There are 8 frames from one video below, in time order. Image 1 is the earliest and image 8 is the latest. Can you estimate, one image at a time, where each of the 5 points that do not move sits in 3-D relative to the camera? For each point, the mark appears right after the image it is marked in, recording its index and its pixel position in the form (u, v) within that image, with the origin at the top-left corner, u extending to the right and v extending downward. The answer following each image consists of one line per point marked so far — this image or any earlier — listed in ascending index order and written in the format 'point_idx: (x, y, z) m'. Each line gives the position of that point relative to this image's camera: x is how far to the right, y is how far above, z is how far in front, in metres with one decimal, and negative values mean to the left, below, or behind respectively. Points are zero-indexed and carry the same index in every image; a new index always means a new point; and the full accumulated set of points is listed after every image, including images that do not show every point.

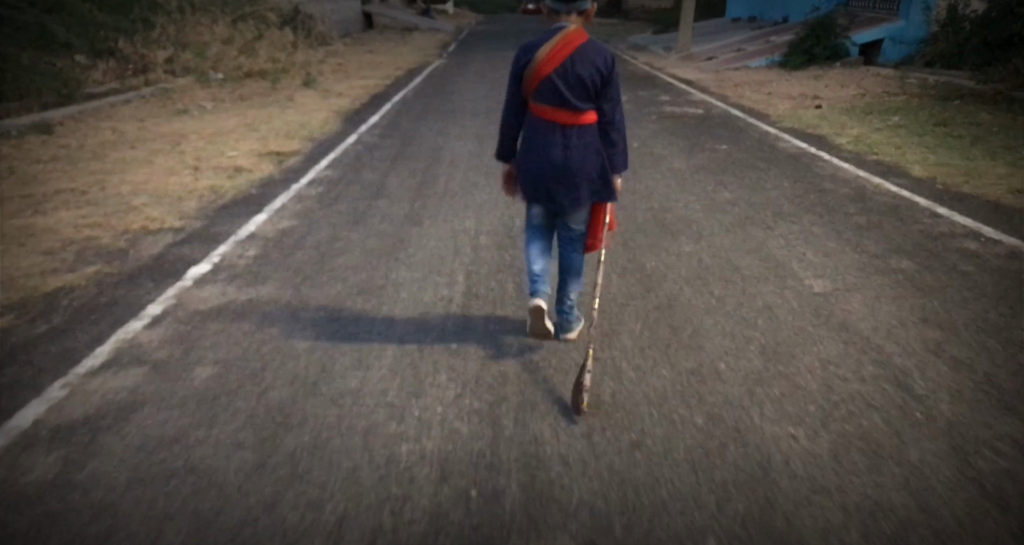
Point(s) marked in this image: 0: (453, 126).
0: (-0.9, +2.2, +10.2) m
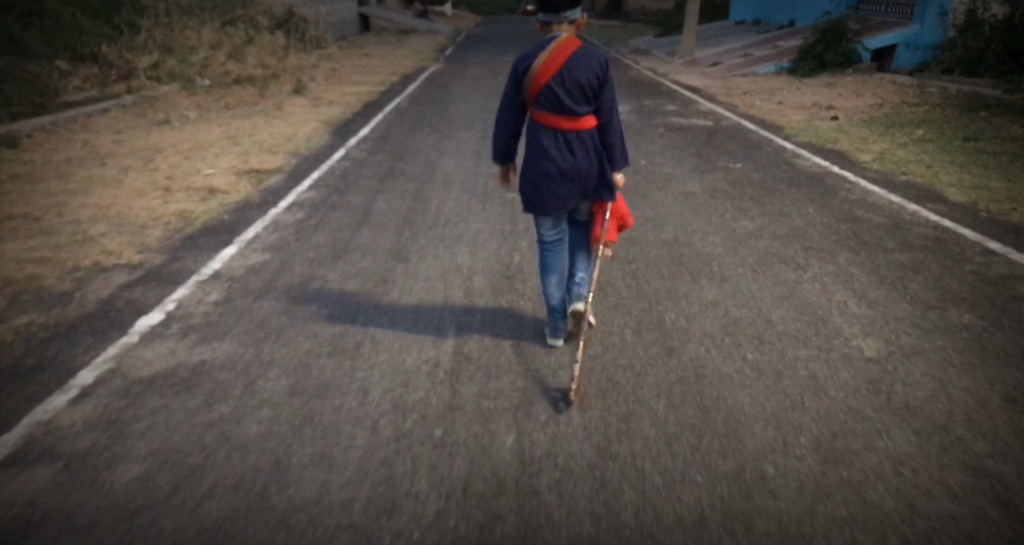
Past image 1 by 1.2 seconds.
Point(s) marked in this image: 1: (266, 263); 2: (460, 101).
0: (-0.9, +1.9, +9.6) m
1: (-1.9, +0.1, +5.0) m
2: (-1.0, +3.4, +13.3) m
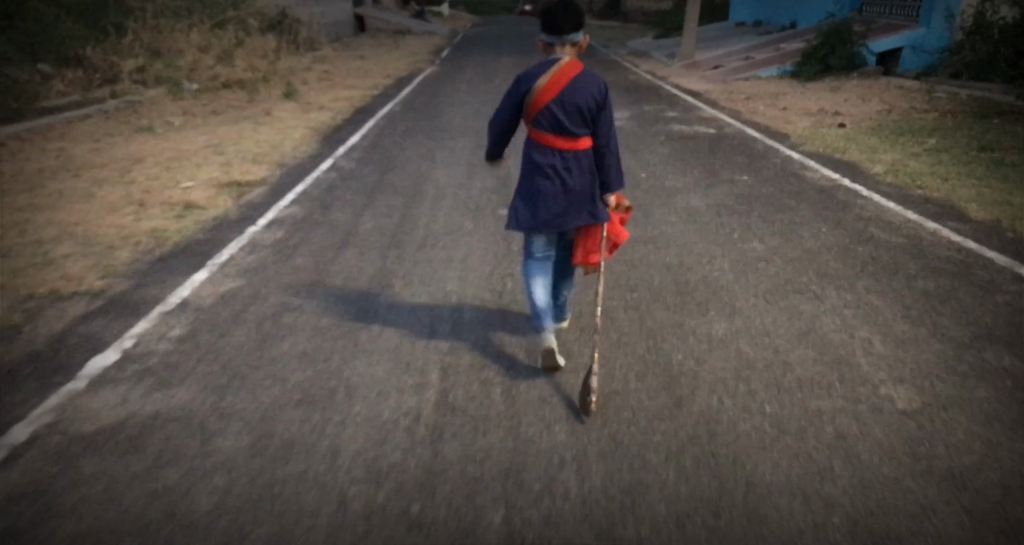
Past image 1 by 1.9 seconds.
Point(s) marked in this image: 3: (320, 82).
0: (-1.0, +1.7, +9.3) m
1: (-1.9, -0.1, +4.6) m
2: (-1.1, +3.2, +12.9) m
3: (-4.9, +4.8, +16.8) m
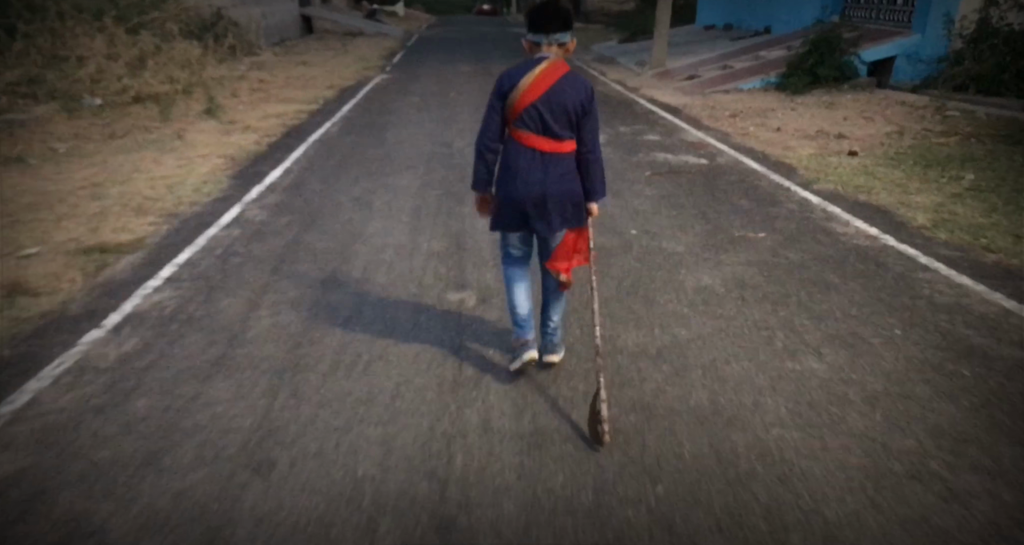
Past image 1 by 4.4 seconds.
0: (-1.5, +0.9, +7.5) m
1: (-2.1, -0.9, +2.8) m
2: (-1.9, +2.4, +11.2) m
3: (-5.8, +4.0, +14.8) m
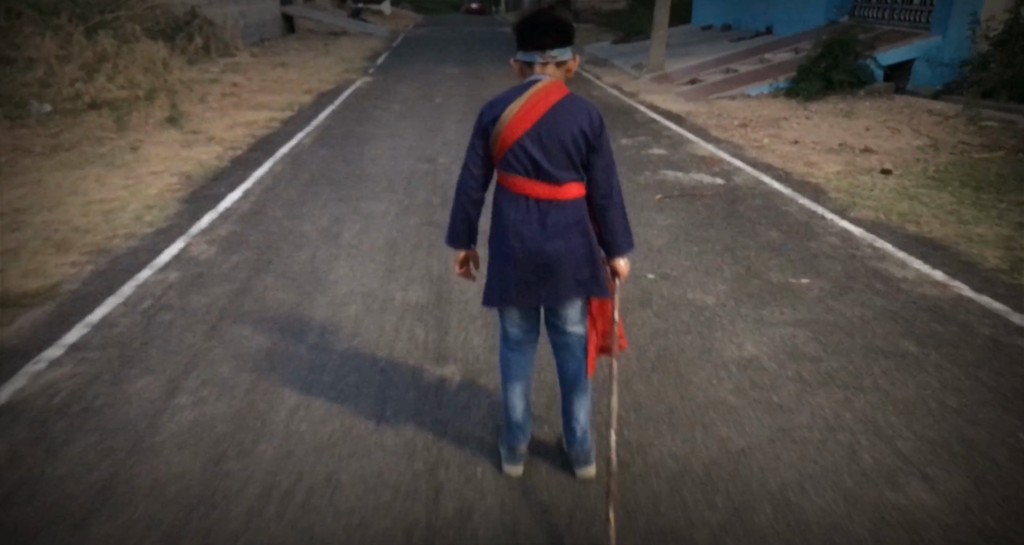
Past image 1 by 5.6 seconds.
0: (-1.6, +0.5, +6.5) m
1: (-2.1, -1.3, +1.8) m
2: (-2.0, +2.0, +10.1) m
3: (-6.1, +3.6, +13.7) m
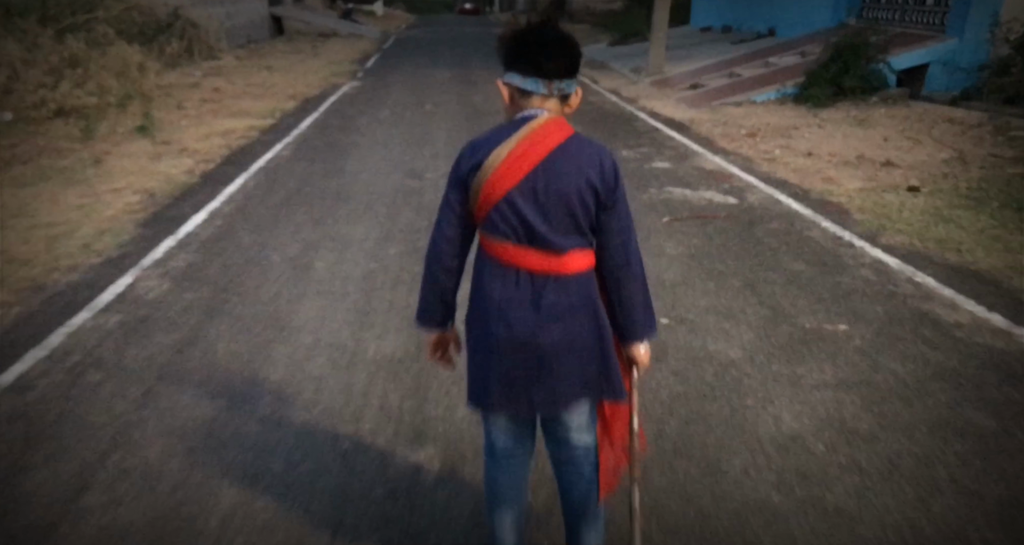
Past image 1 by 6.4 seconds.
0: (-1.7, +0.2, +5.8) m
1: (-2.2, -1.6, +1.1) m
2: (-2.1, +1.7, +9.4) m
3: (-6.2, +3.2, +13.0) m
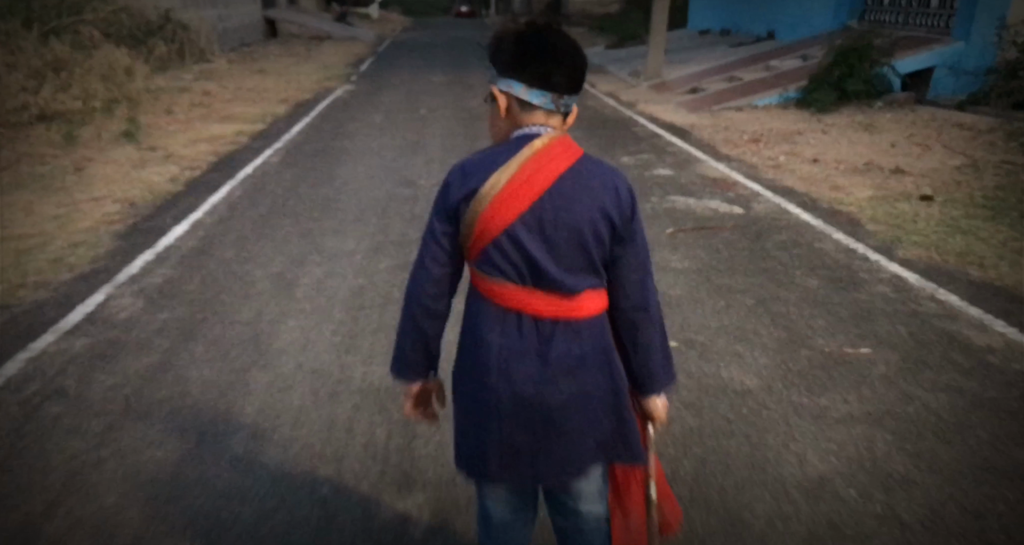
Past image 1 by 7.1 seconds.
0: (-1.7, +0.1, +5.5) m
1: (-2.1, -1.7, +0.8) m
2: (-2.2, +1.6, +9.1) m
3: (-6.3, +3.1, +12.7) m
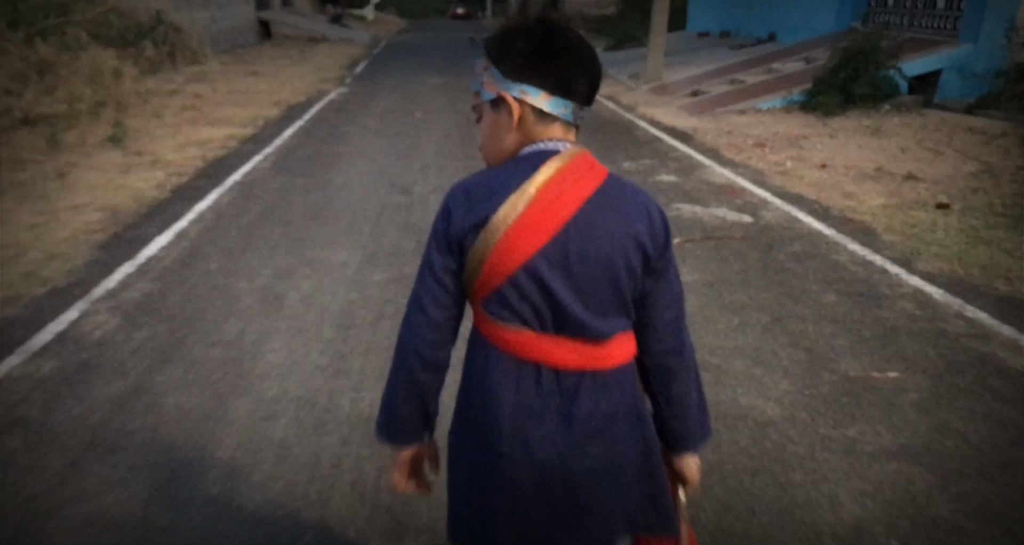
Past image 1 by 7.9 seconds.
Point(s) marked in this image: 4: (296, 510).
0: (-1.7, 0.0, +5.2) m
1: (-2.1, -1.8, +0.5) m
2: (-2.2, +1.5, +8.8) m
3: (-6.3, +2.9, +12.4) m
4: (-0.9, -1.0, +2.7) m
